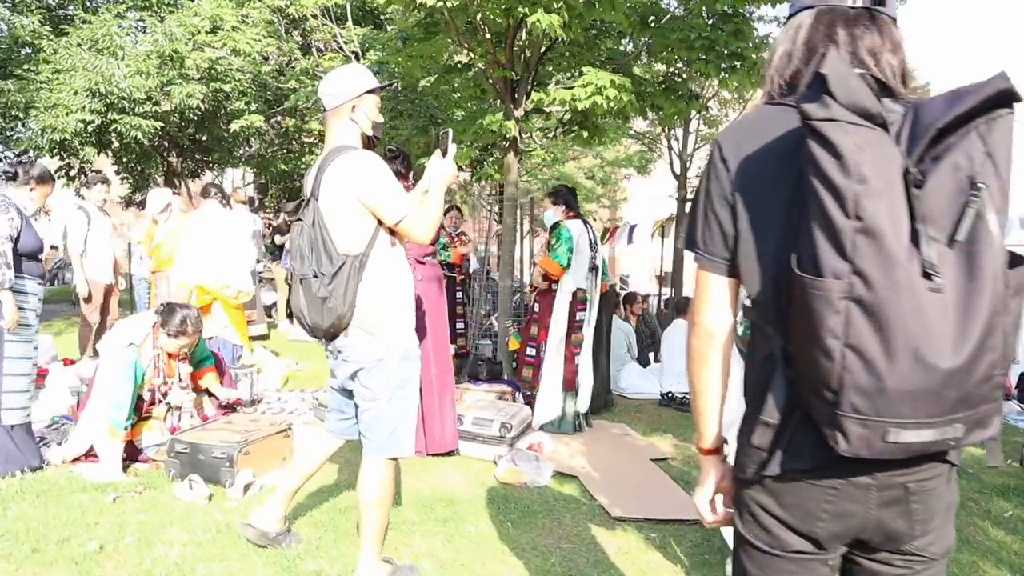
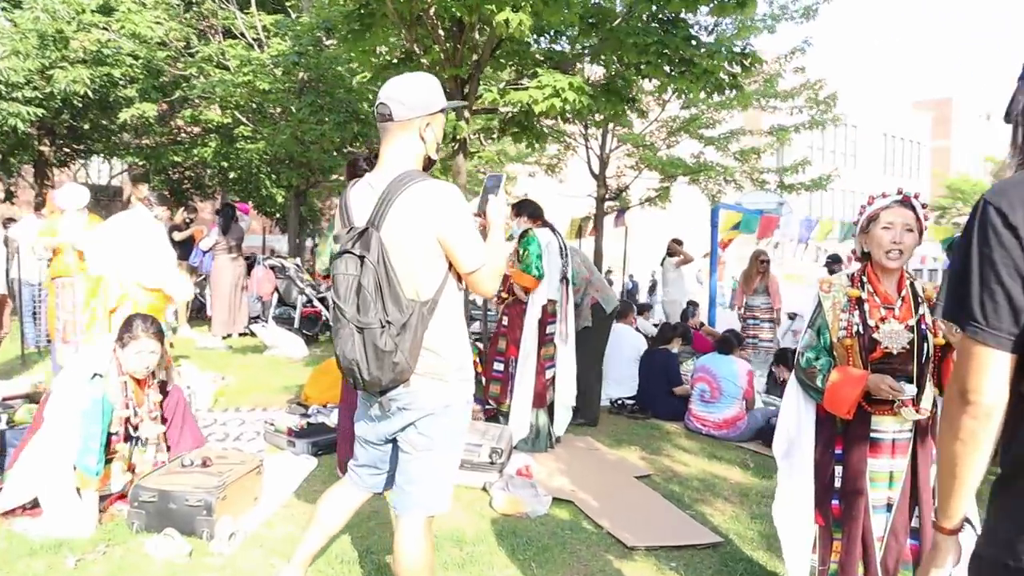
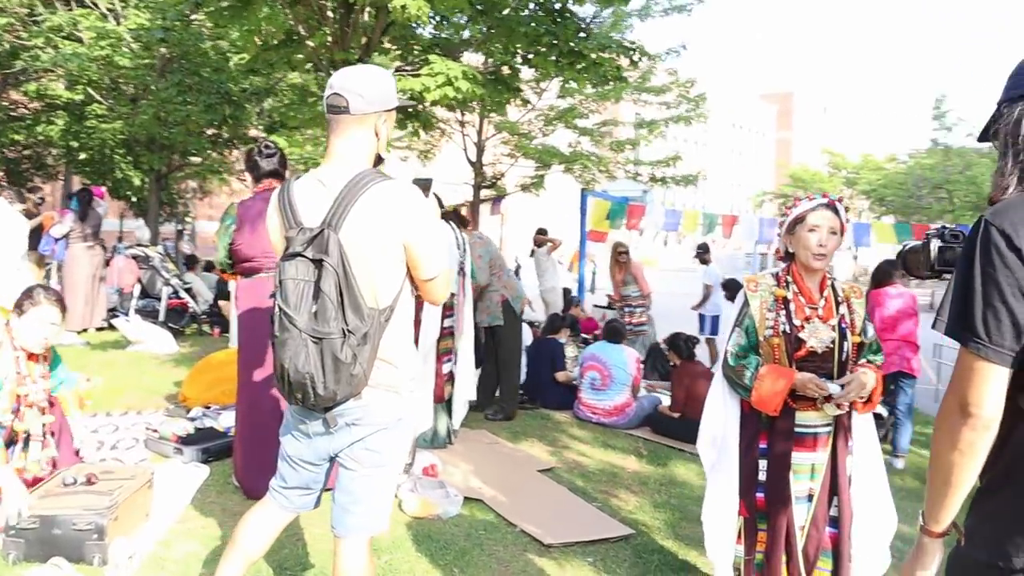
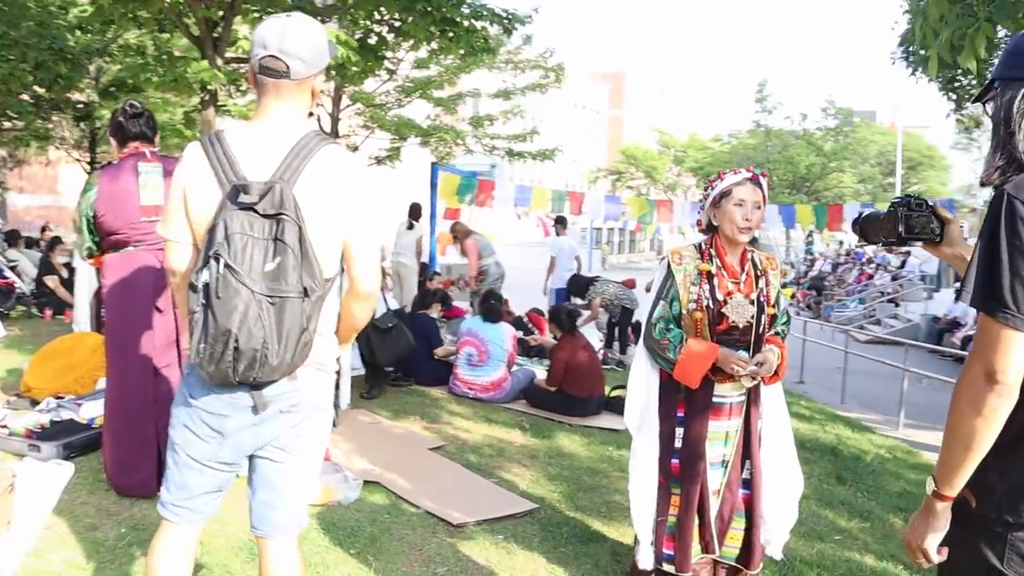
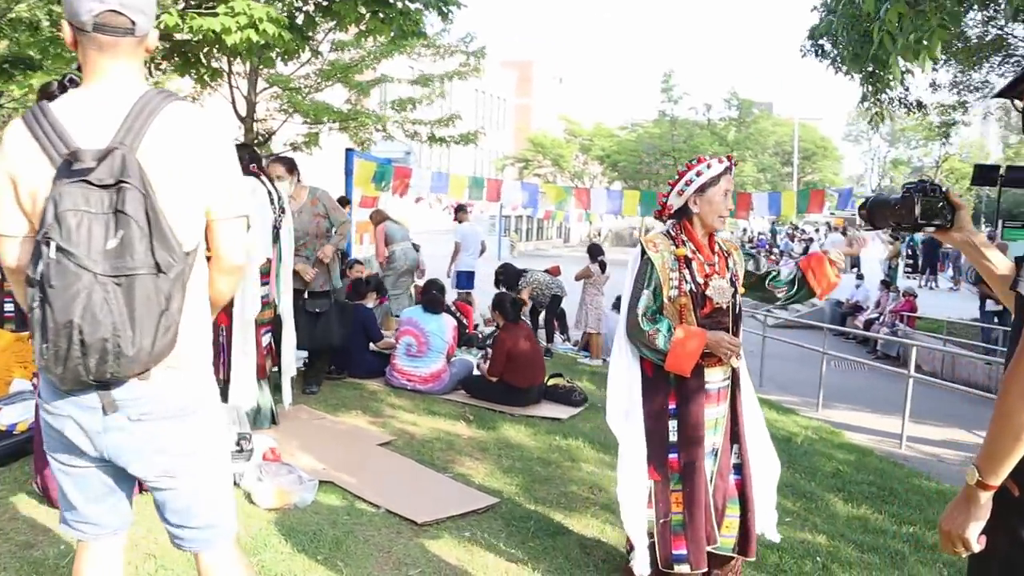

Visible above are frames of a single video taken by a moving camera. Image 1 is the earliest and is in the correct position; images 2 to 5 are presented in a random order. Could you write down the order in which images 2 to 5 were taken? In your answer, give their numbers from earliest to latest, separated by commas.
2, 3, 4, 5
